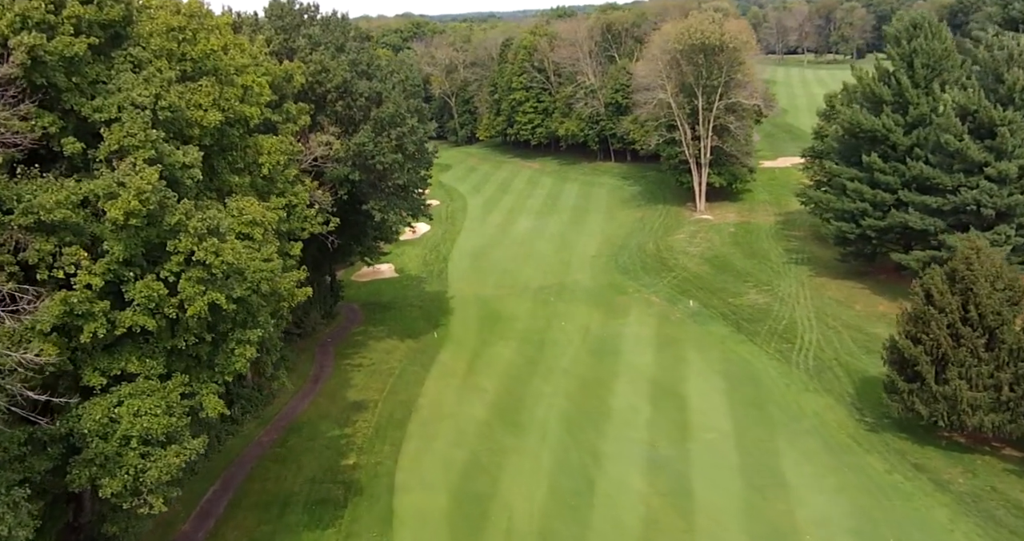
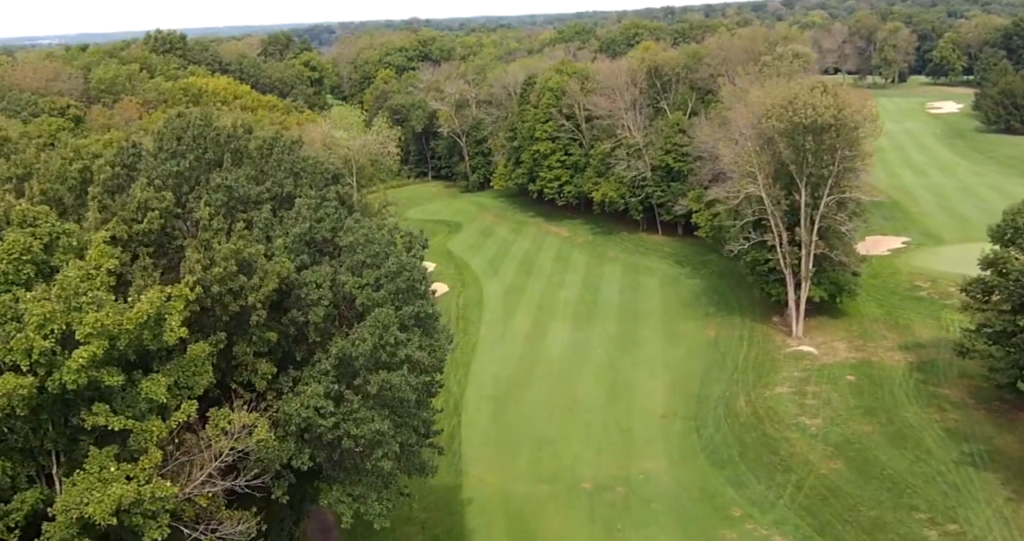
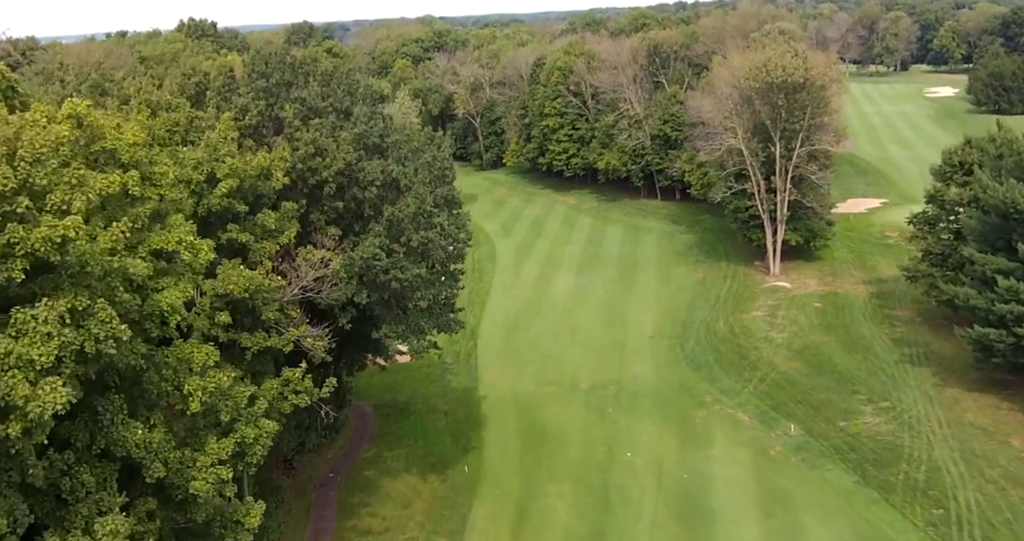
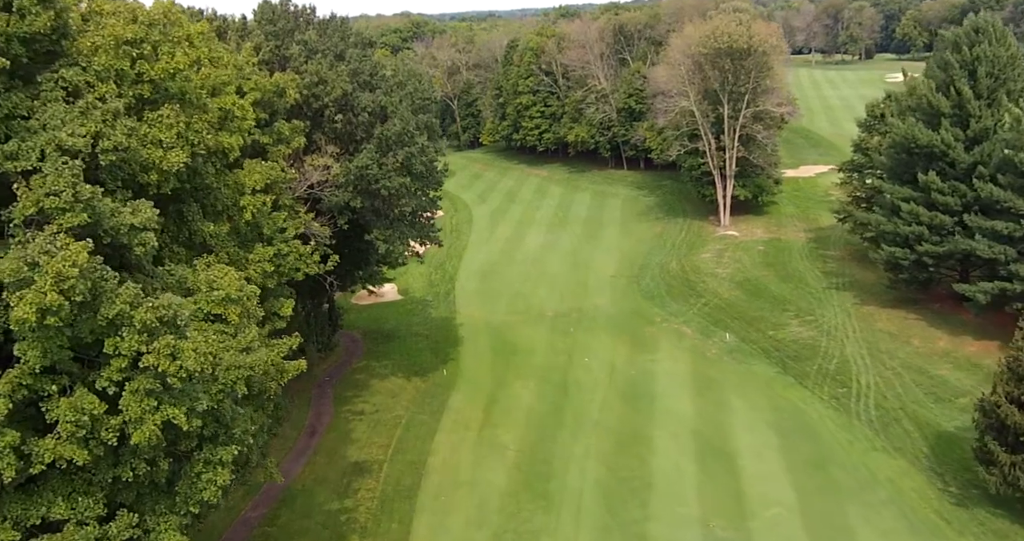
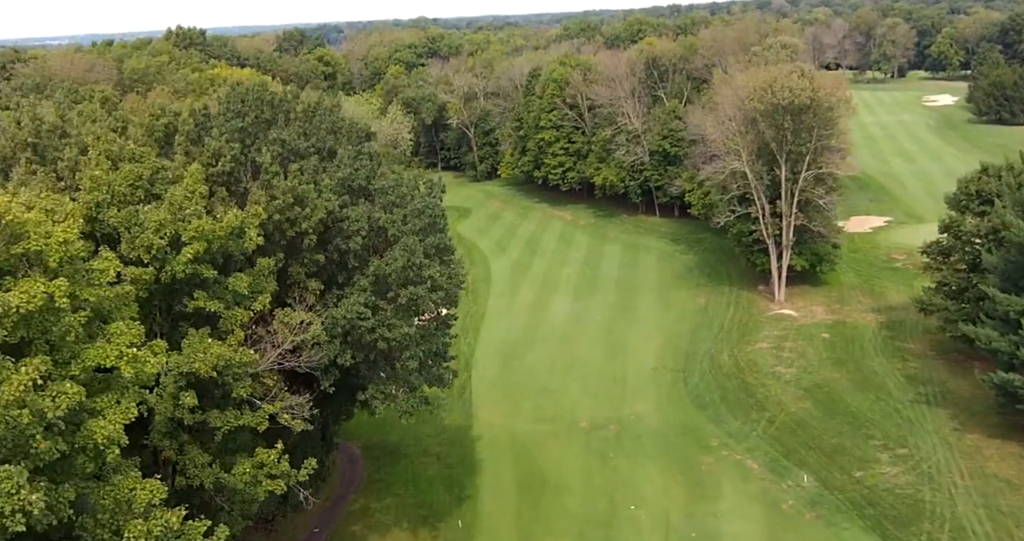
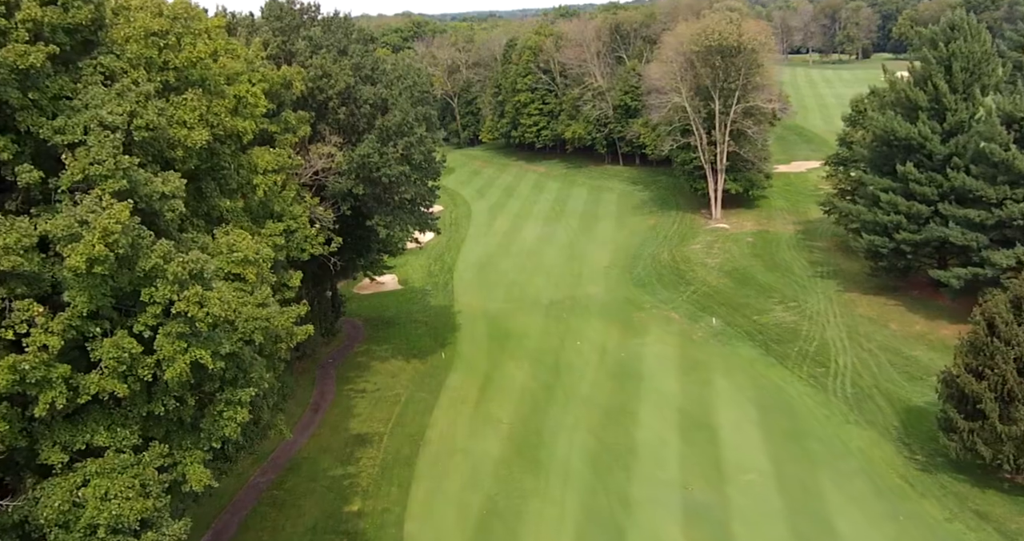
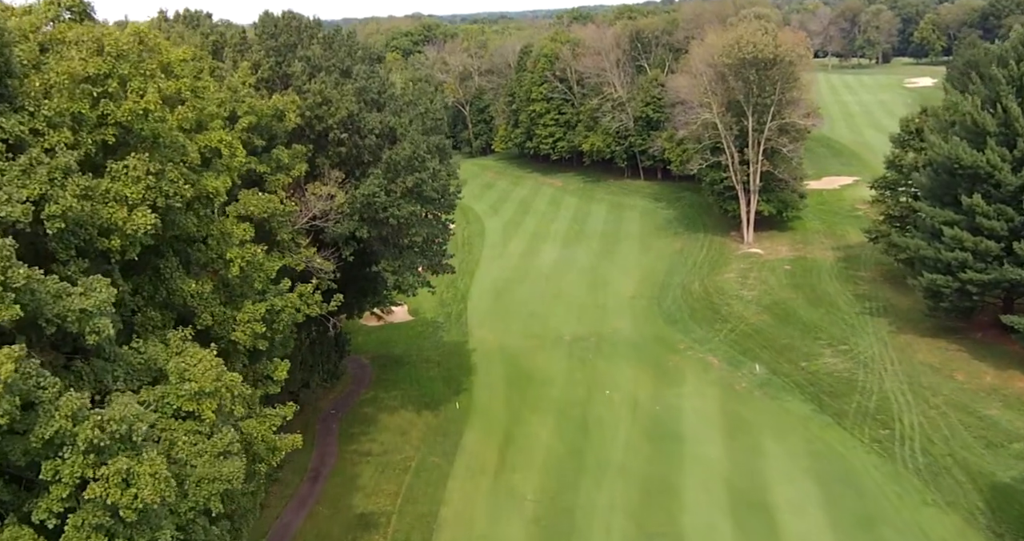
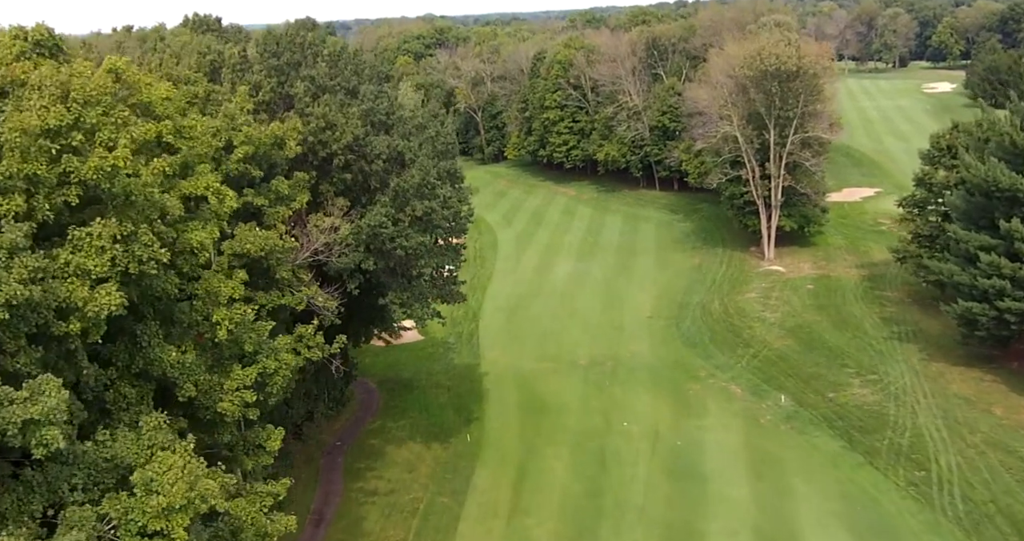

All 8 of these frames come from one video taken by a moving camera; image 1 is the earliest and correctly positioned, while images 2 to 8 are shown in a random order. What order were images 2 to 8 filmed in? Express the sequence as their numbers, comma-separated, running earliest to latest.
6, 4, 7, 8, 3, 5, 2
